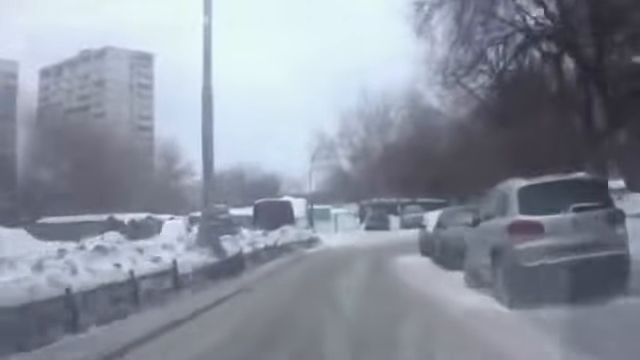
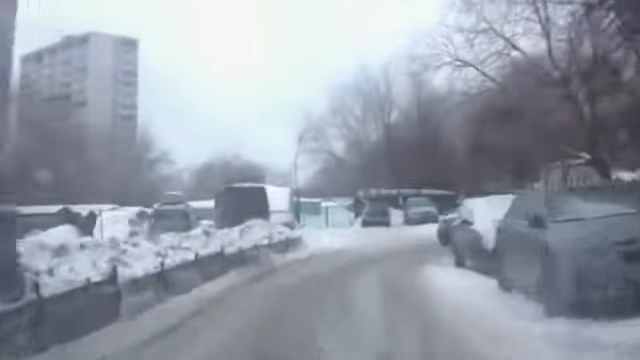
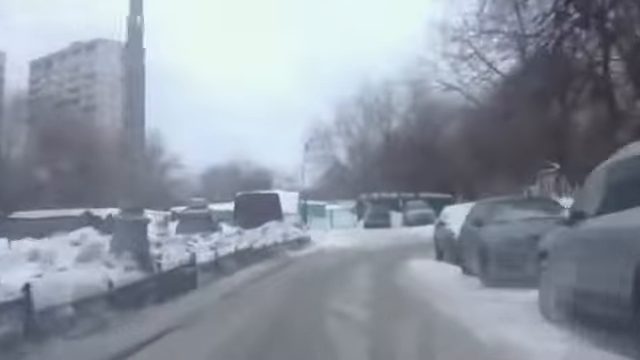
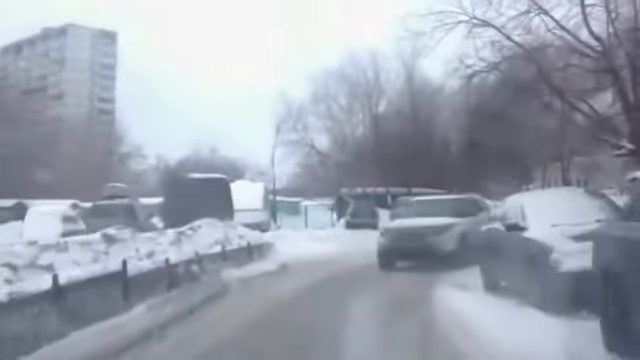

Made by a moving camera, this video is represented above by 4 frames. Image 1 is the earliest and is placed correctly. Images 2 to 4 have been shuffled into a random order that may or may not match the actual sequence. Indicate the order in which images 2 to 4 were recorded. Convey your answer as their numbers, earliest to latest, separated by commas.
3, 2, 4
